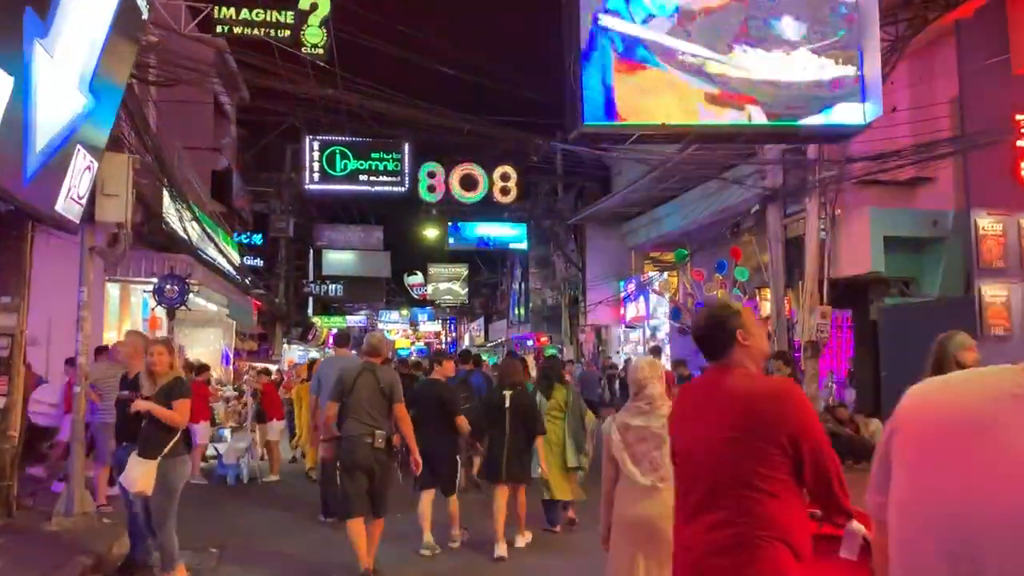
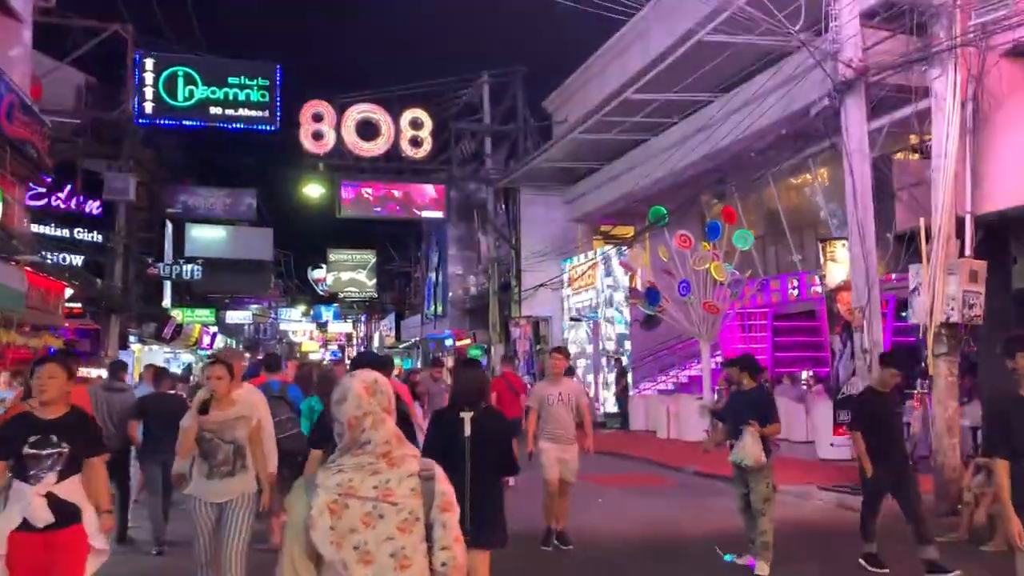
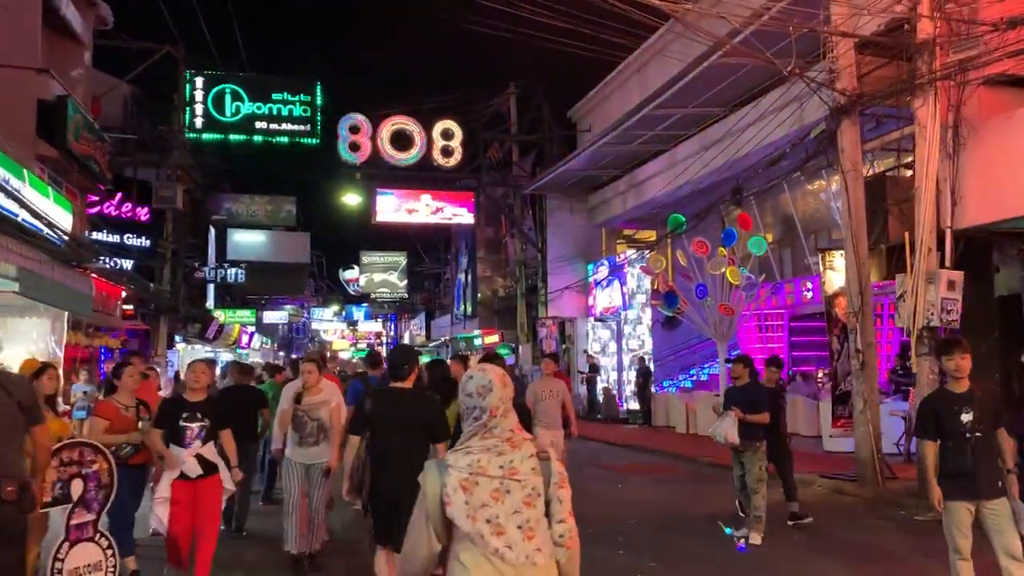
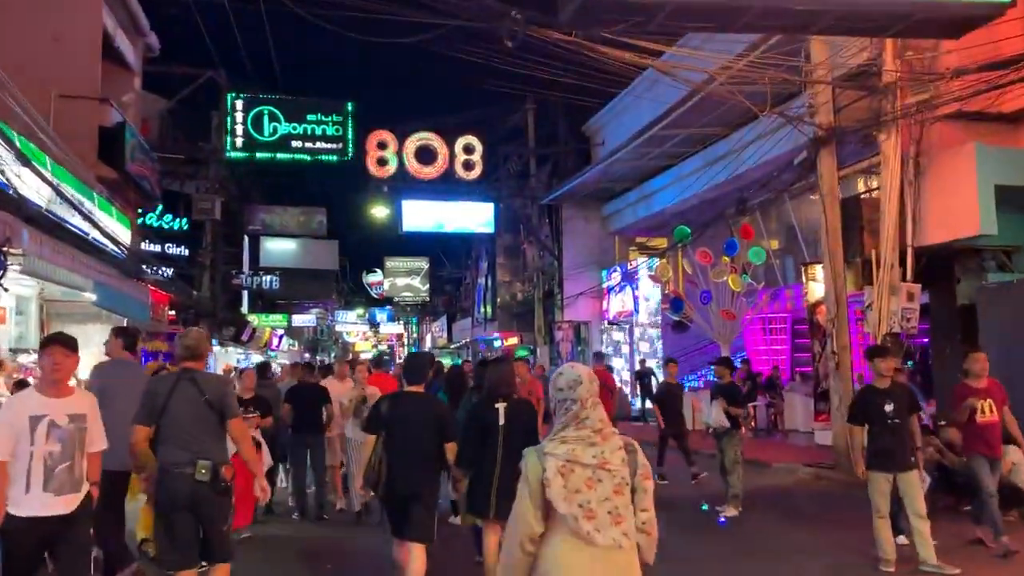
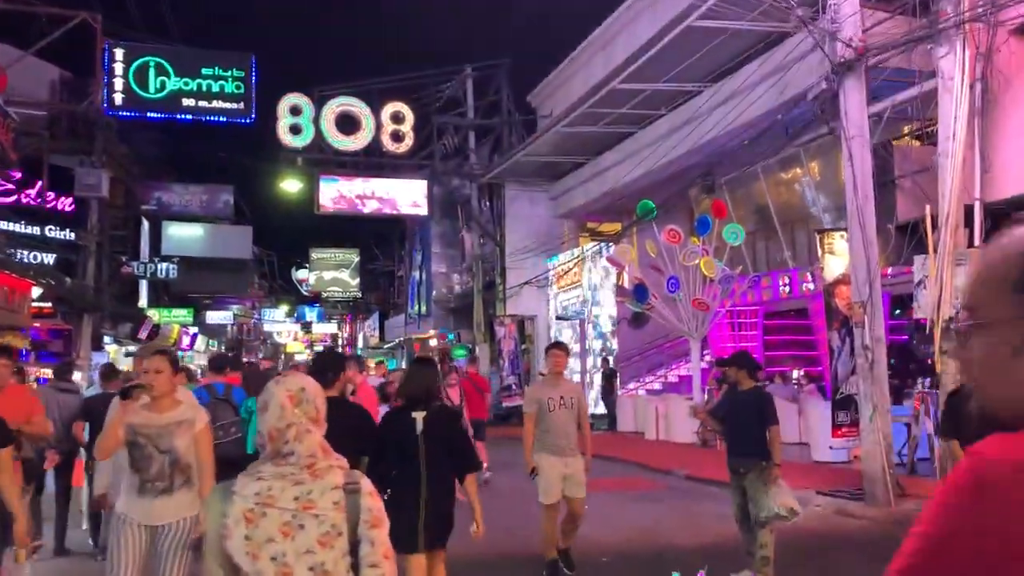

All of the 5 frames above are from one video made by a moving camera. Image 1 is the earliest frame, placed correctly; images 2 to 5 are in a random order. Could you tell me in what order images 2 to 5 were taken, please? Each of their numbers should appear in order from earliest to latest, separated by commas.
4, 3, 2, 5
